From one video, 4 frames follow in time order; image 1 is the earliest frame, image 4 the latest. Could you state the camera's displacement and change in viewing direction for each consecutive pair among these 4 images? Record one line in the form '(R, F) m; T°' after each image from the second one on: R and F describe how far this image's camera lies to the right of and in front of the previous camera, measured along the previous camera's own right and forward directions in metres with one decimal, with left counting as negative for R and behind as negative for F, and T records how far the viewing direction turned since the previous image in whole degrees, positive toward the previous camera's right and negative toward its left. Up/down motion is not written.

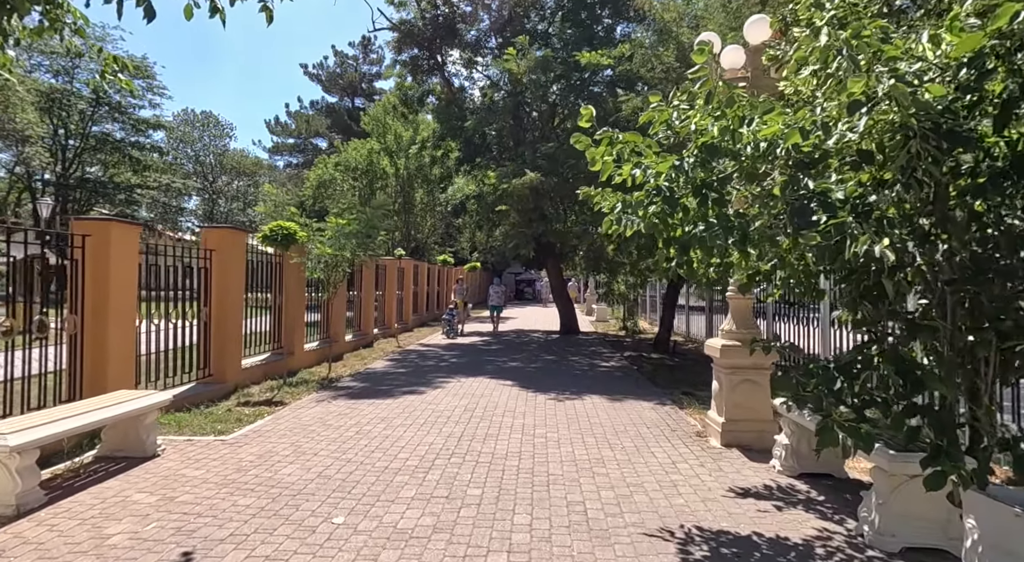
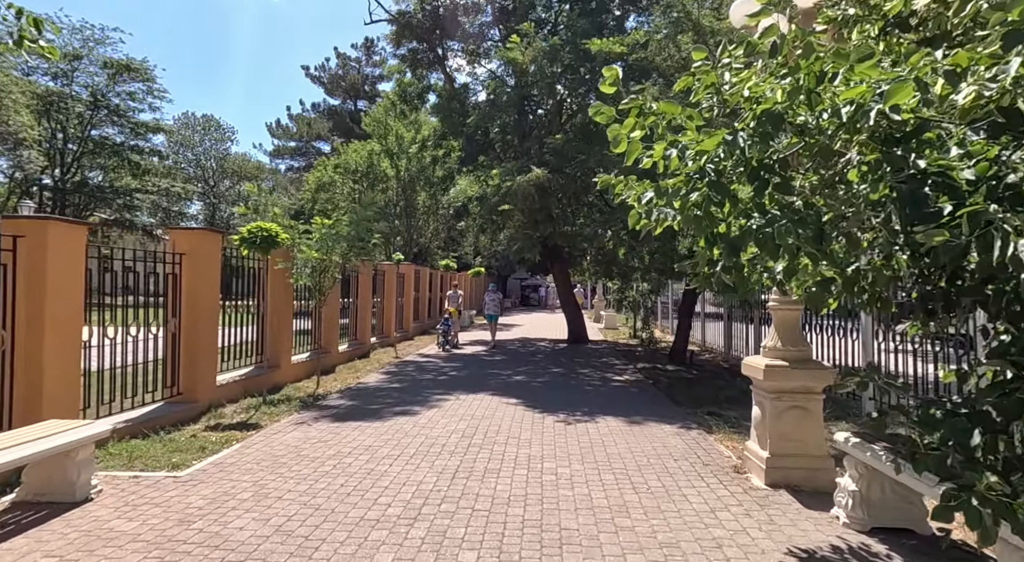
(0.0, +0.9) m; -1°
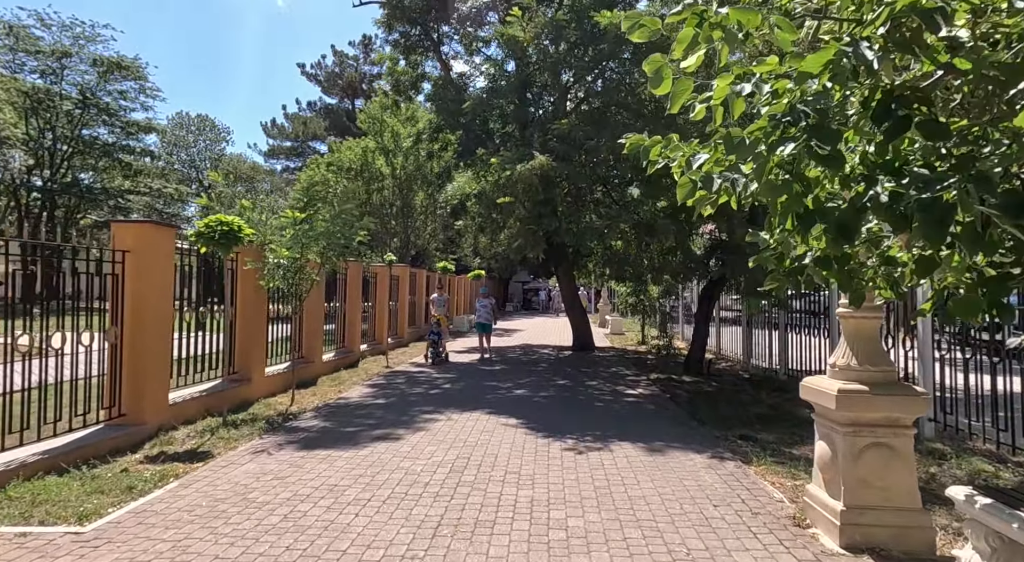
(0.0, +1.1) m; 0°
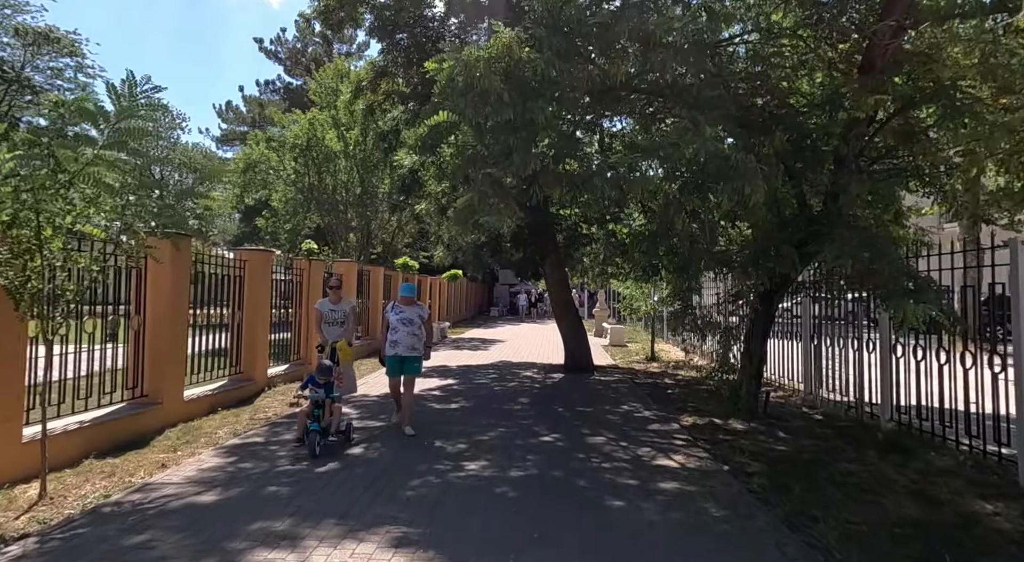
(+0.4, +3.9) m; +1°
